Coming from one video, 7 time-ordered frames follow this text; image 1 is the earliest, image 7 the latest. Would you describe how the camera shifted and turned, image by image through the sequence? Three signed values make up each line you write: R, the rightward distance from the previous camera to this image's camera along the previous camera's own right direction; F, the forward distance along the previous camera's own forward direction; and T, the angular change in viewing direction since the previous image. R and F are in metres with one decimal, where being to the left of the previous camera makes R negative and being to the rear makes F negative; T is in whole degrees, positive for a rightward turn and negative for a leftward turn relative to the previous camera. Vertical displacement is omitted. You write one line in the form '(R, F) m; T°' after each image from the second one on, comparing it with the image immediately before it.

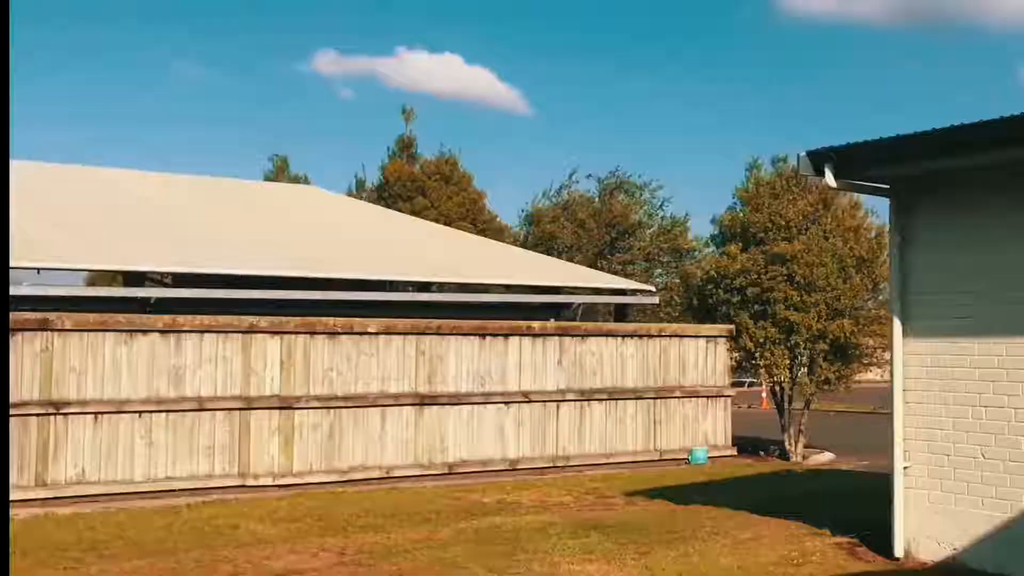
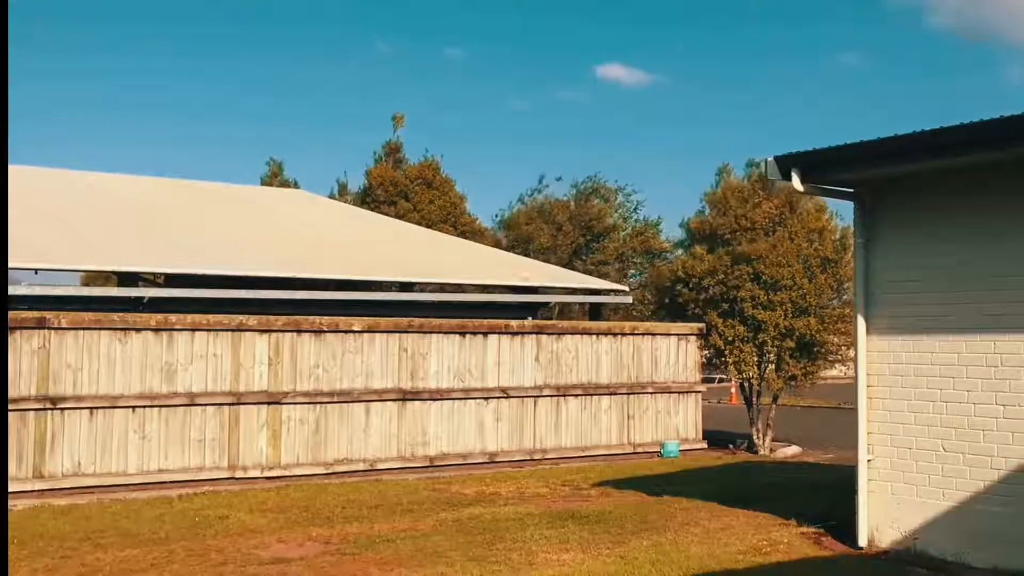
(+0.3, -0.3) m; -1°
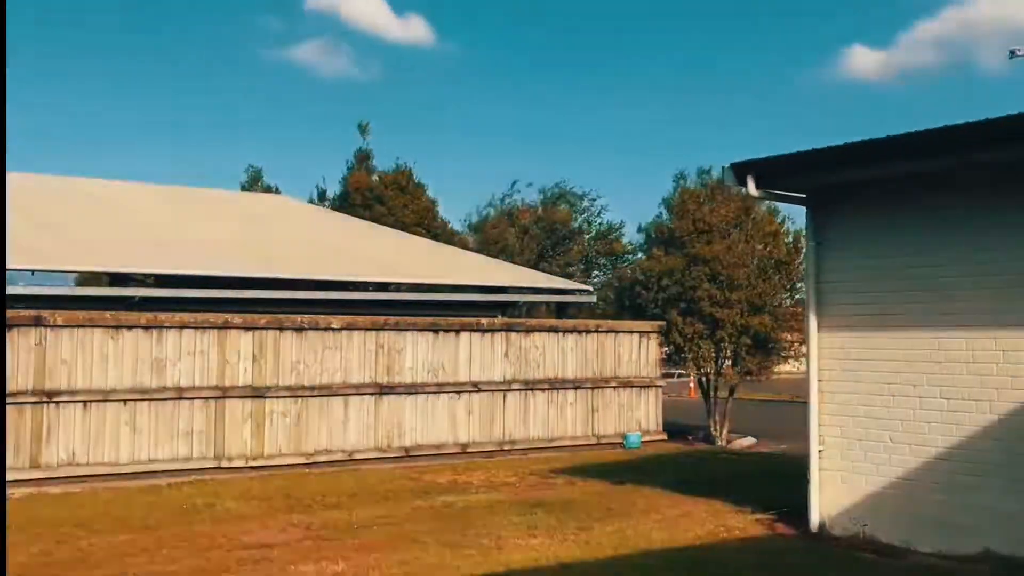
(+0.3, -0.5) m; 0°
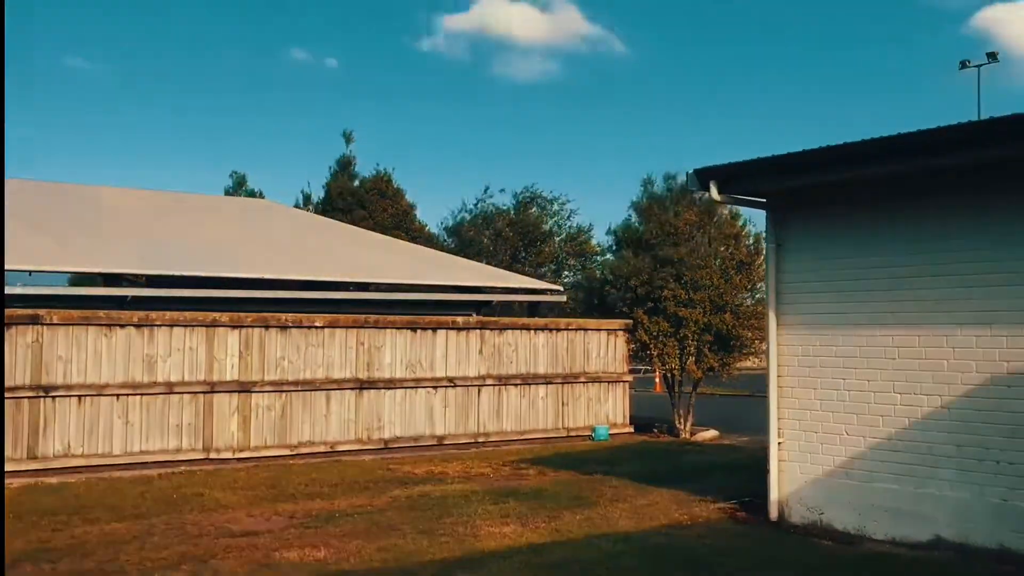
(+0.2, -0.4) m; 0°
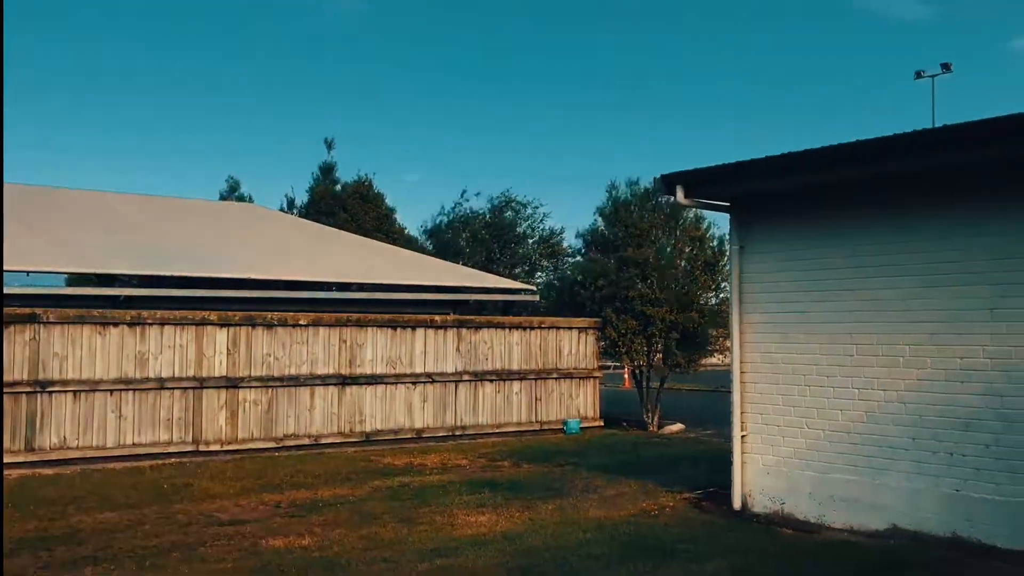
(+0.3, -0.4) m; 0°
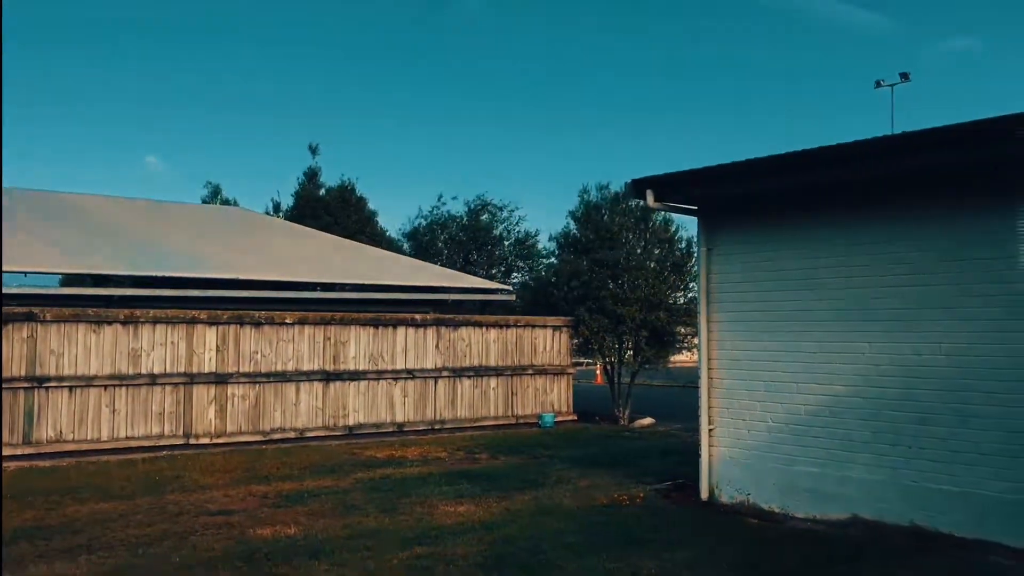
(+0.2, -0.4) m; 0°
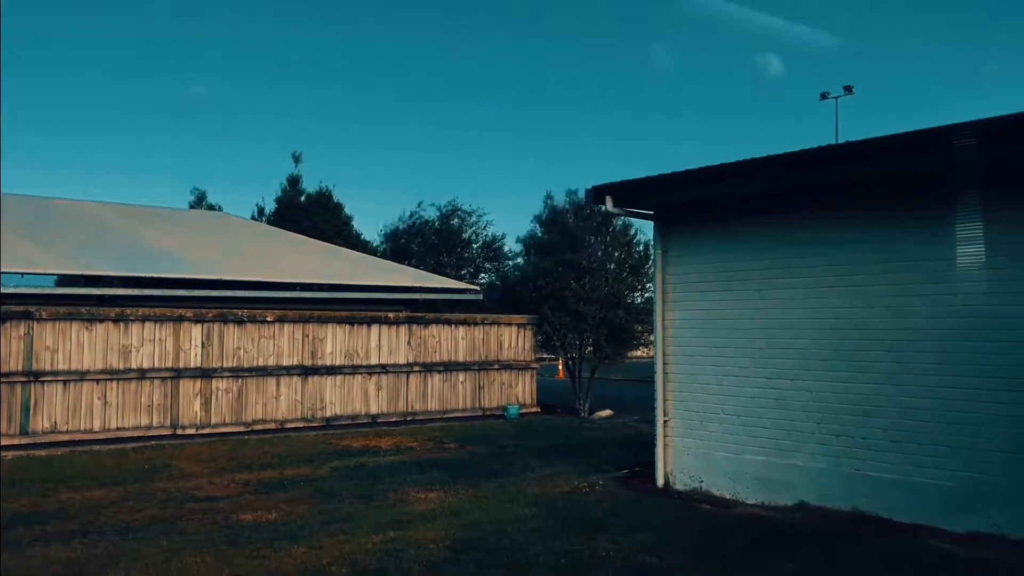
(+0.3, -0.6) m; 0°
